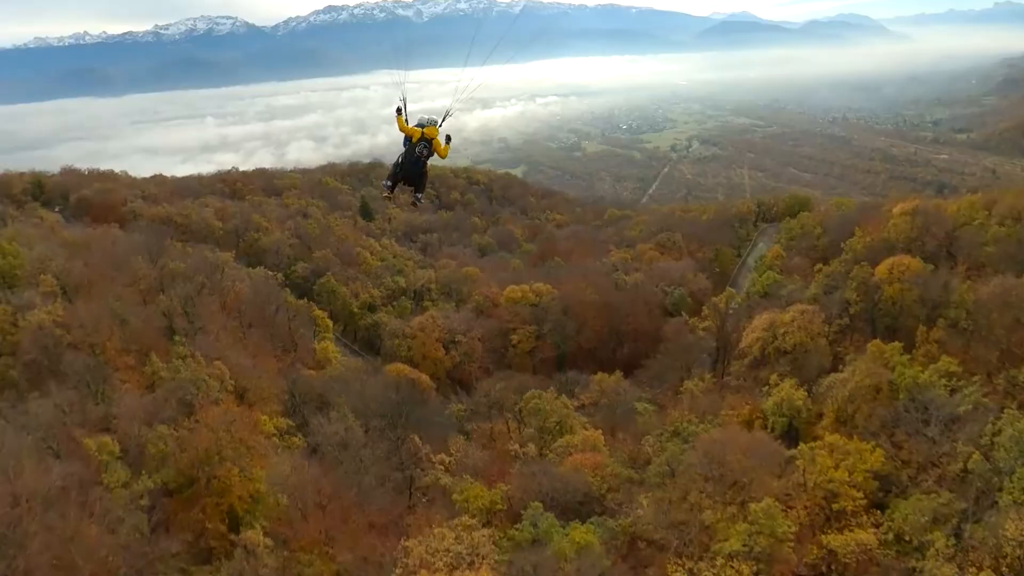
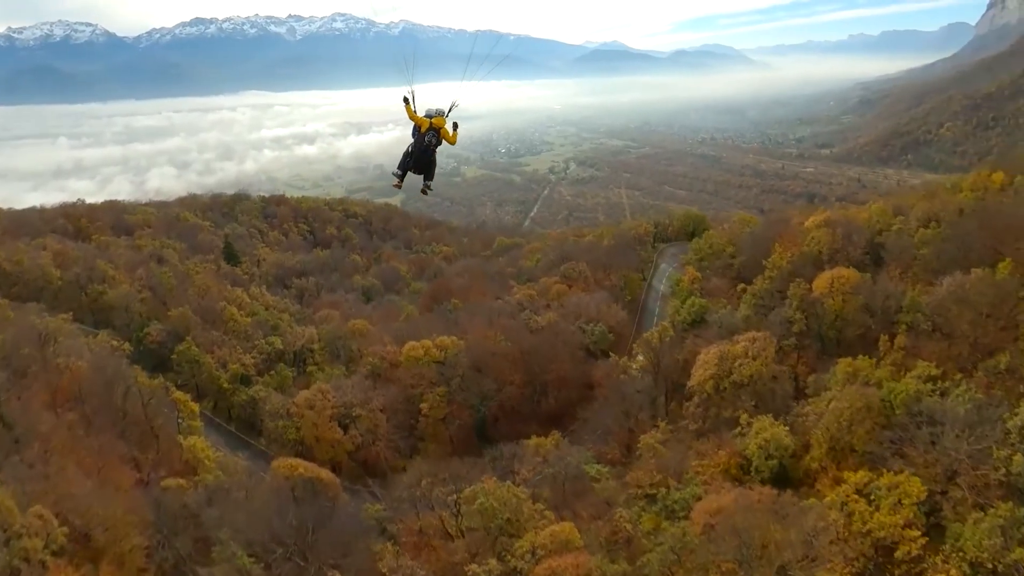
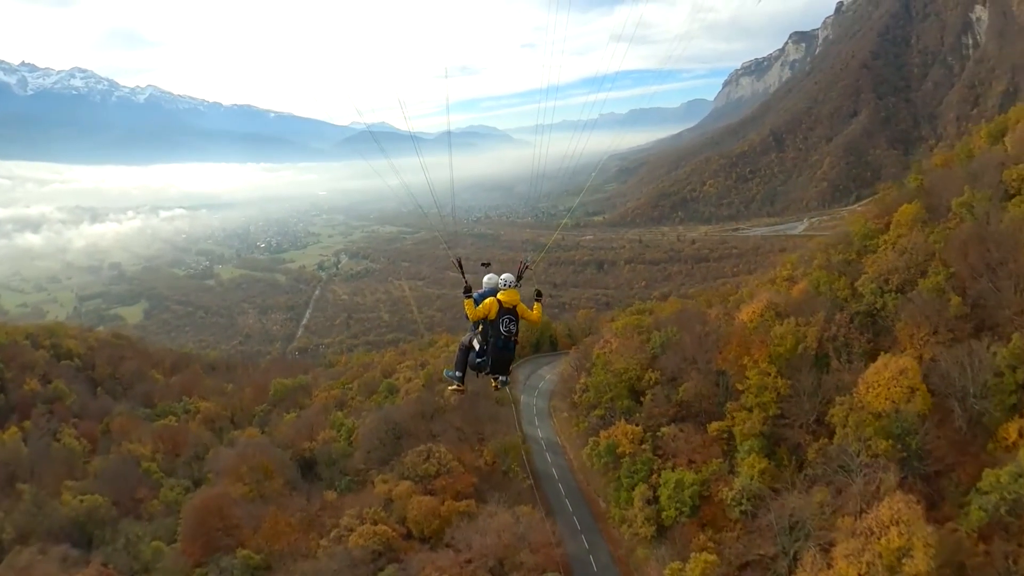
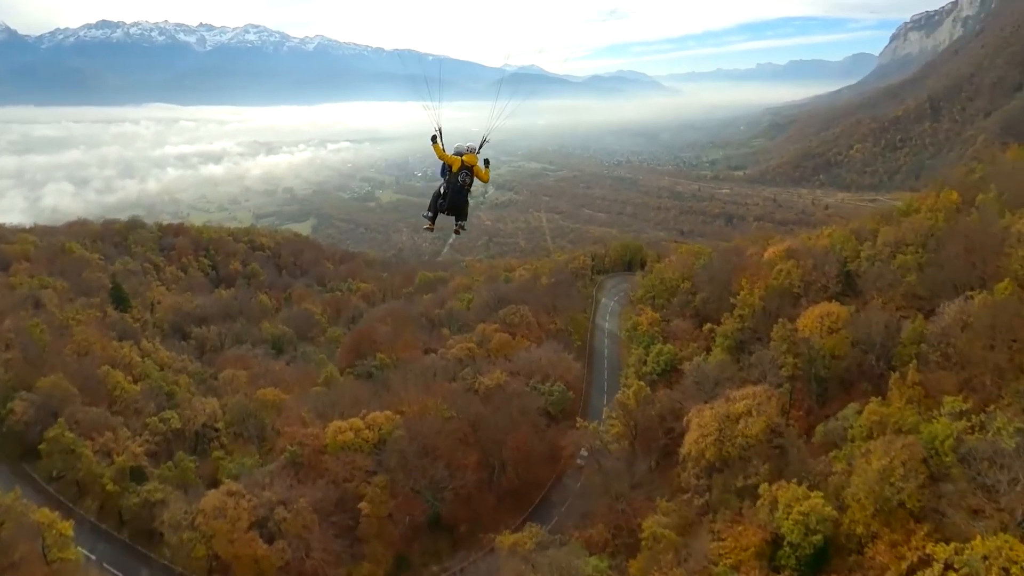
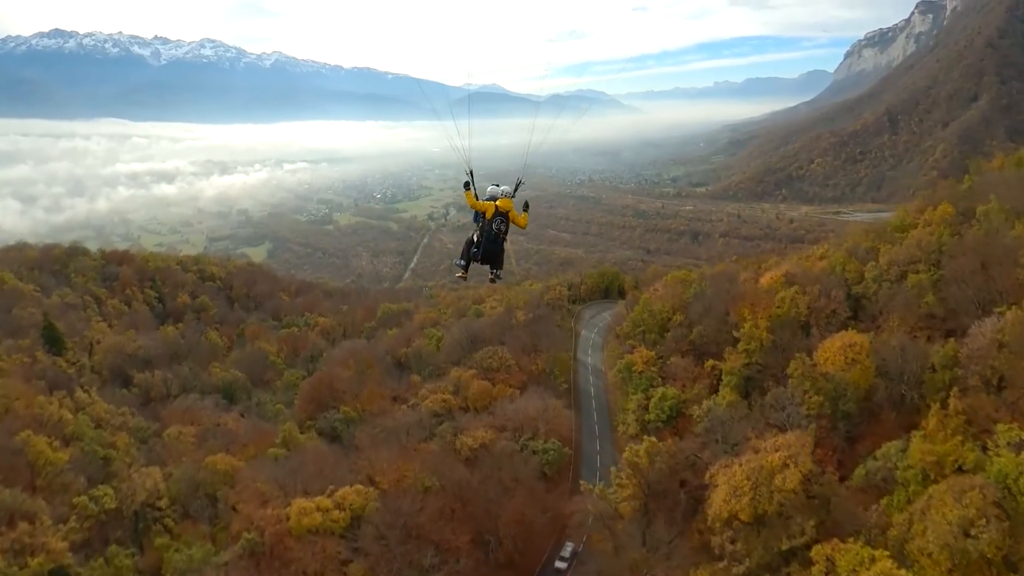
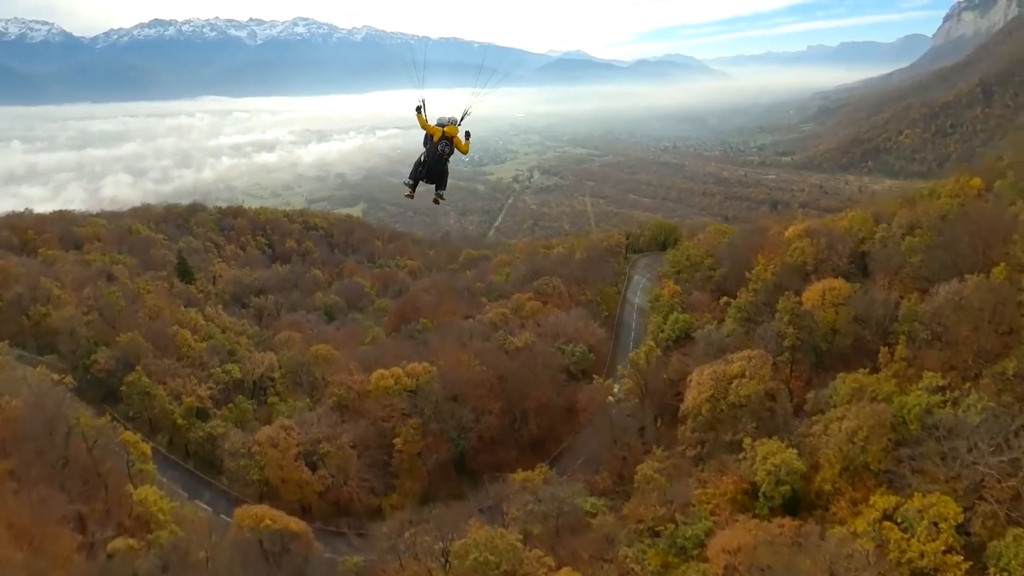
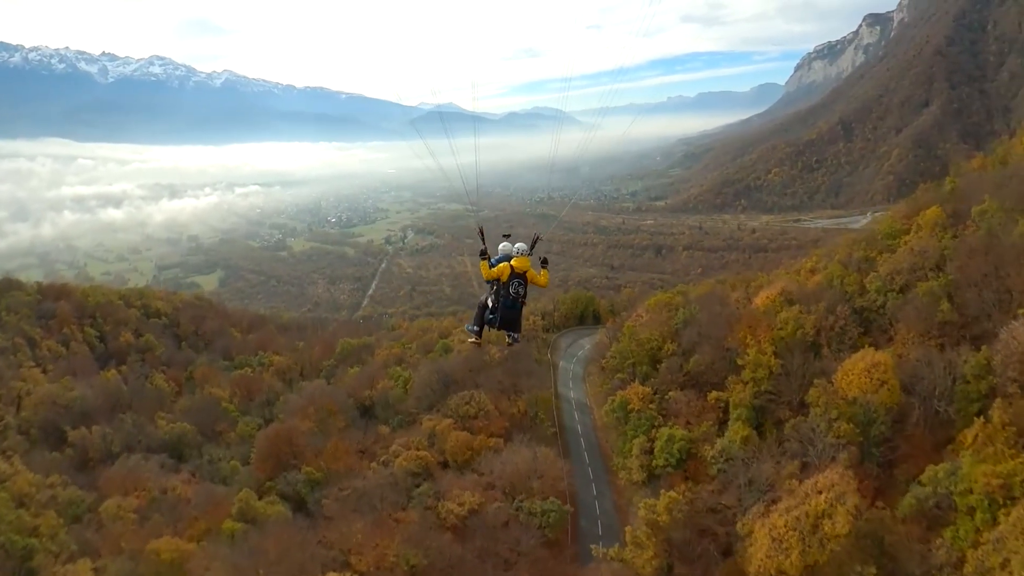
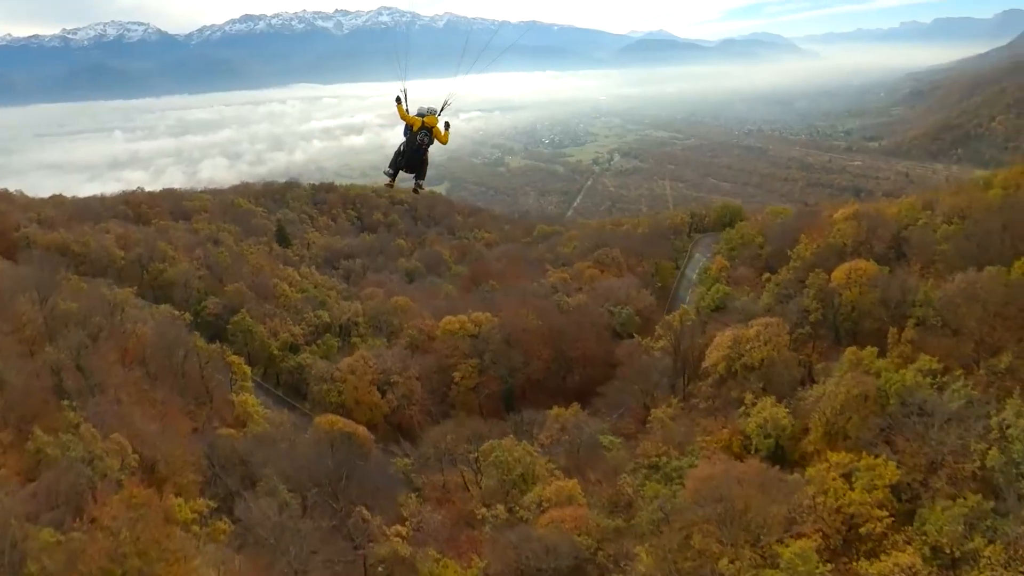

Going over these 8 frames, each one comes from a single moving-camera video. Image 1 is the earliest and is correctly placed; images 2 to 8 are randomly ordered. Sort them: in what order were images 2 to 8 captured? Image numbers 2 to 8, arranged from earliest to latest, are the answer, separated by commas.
8, 2, 6, 4, 5, 7, 3
